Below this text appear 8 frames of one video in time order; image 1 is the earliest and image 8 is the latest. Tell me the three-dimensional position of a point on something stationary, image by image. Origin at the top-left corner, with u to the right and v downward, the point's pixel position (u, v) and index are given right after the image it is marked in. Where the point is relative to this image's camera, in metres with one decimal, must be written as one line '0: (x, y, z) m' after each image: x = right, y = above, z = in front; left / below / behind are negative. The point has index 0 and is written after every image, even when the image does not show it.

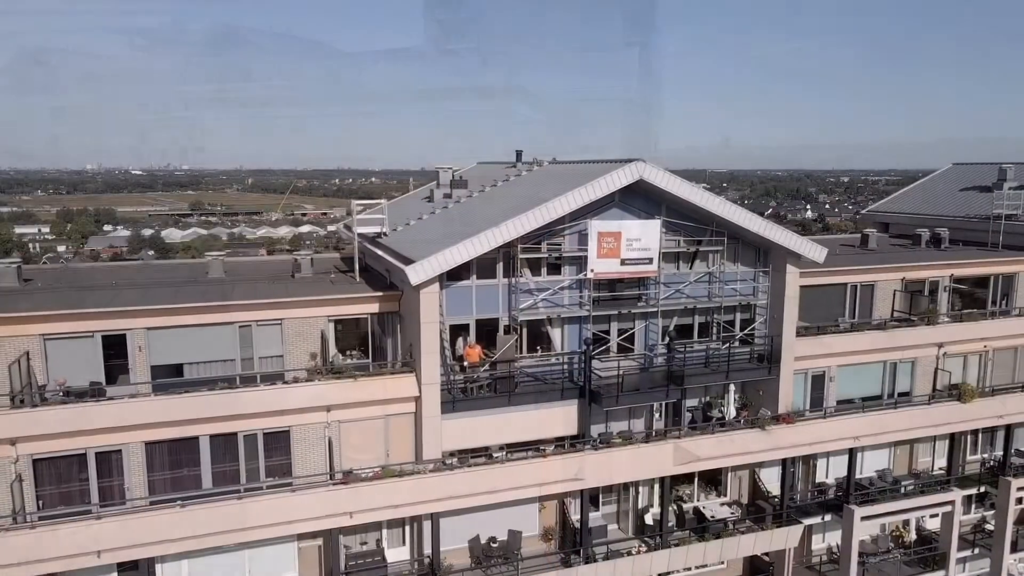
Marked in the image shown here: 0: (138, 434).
0: (-10.1, -3.9, +18.7) m
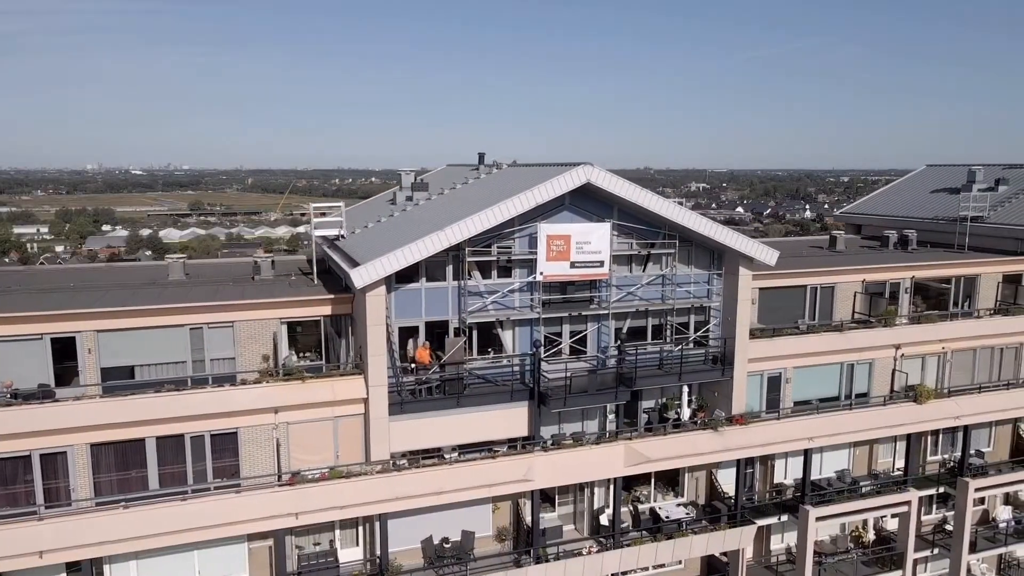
0: (-11.7, -4.0, +18.8) m
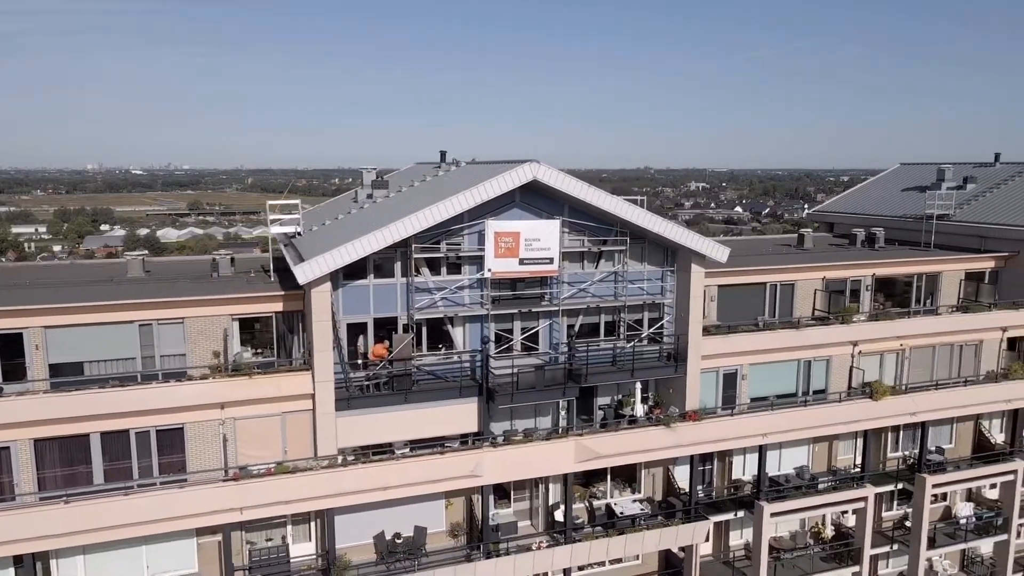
0: (-13.3, -3.9, +18.9) m
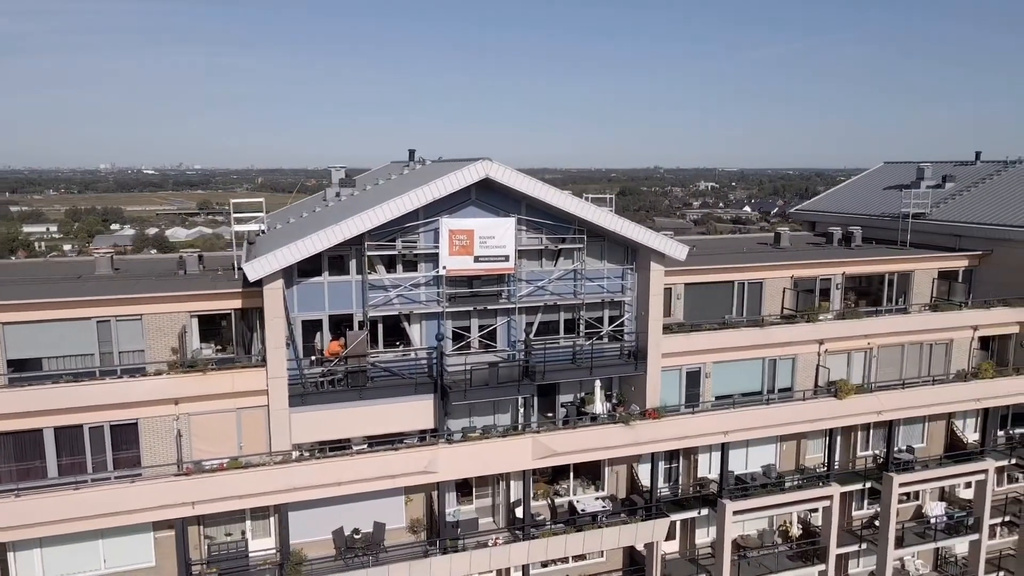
0: (-14.7, -3.8, +19.2) m
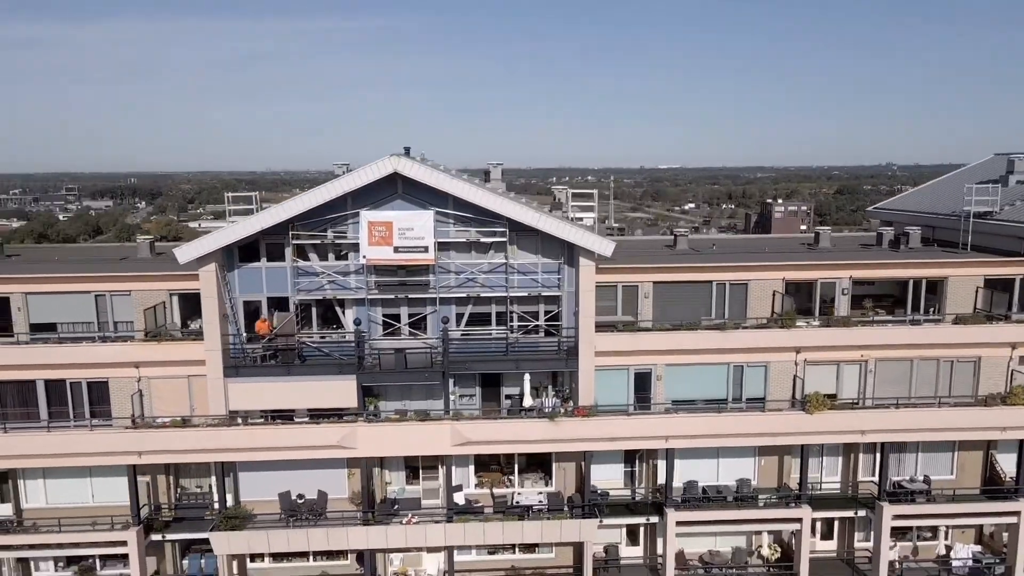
0: (-17.8, -2.9, +23.9) m
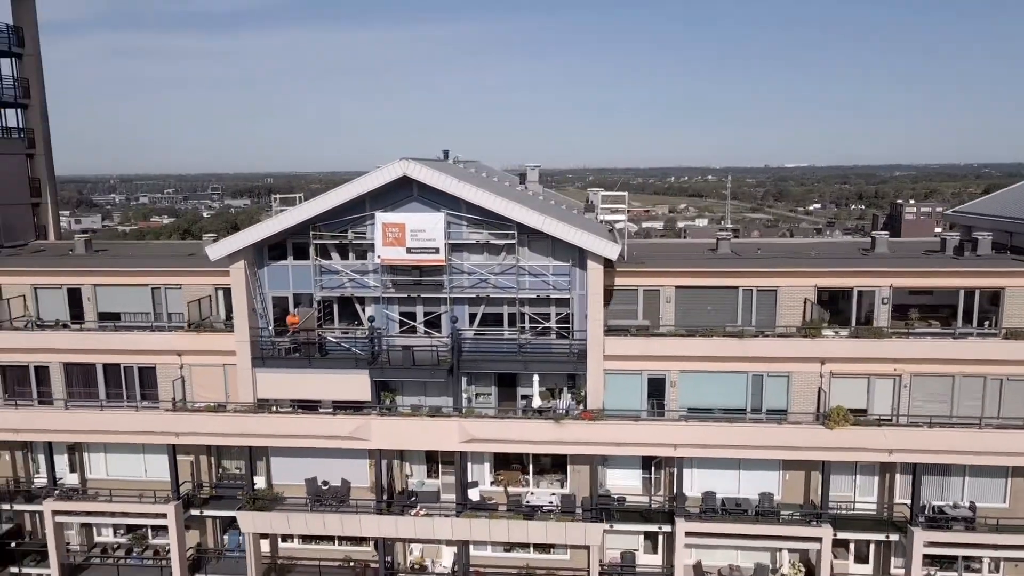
0: (-17.3, -2.6, +26.7) m
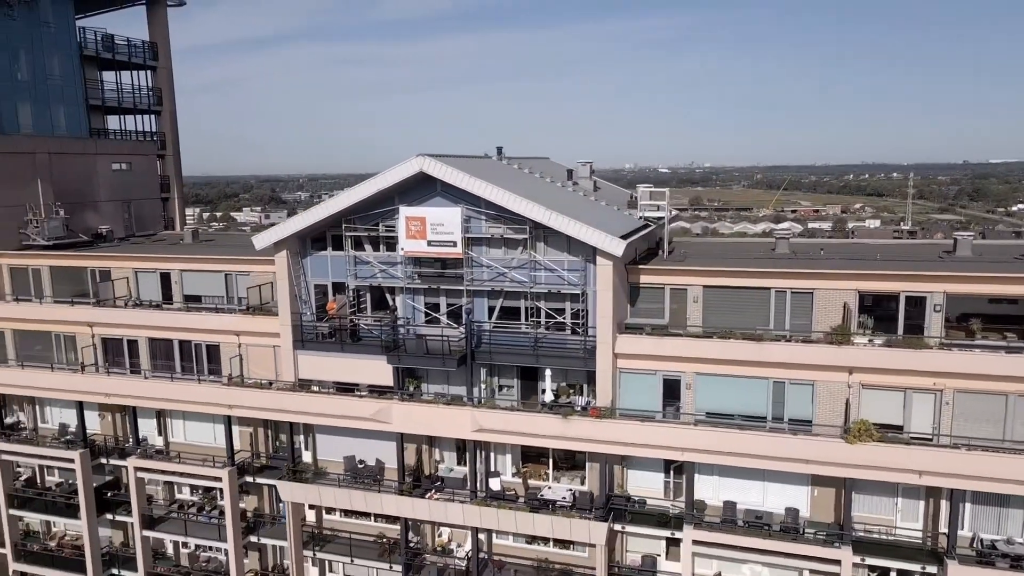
0: (-16.0, -1.9, +30.5) m
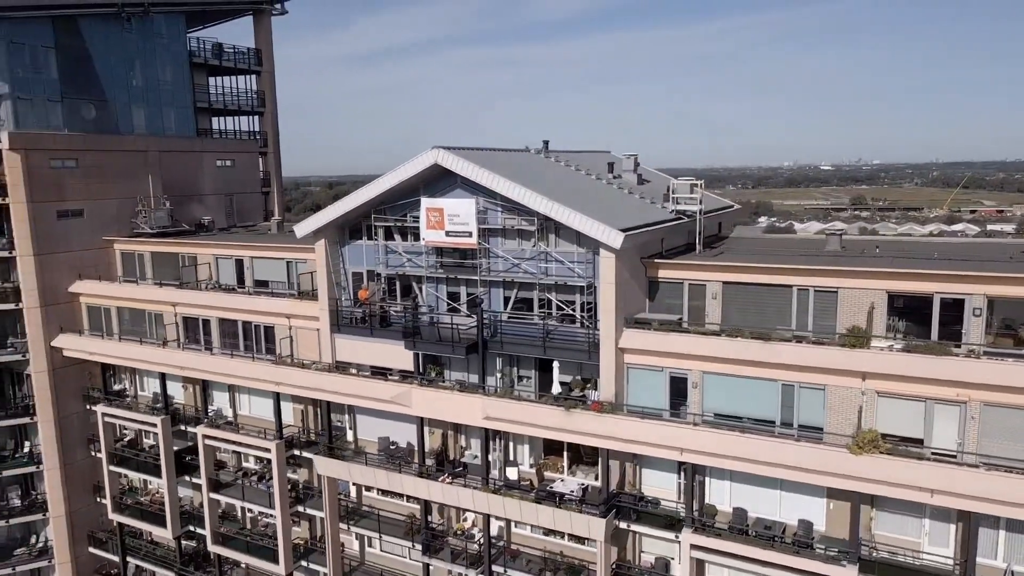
0: (-14.3, -1.2, +33.6) m
